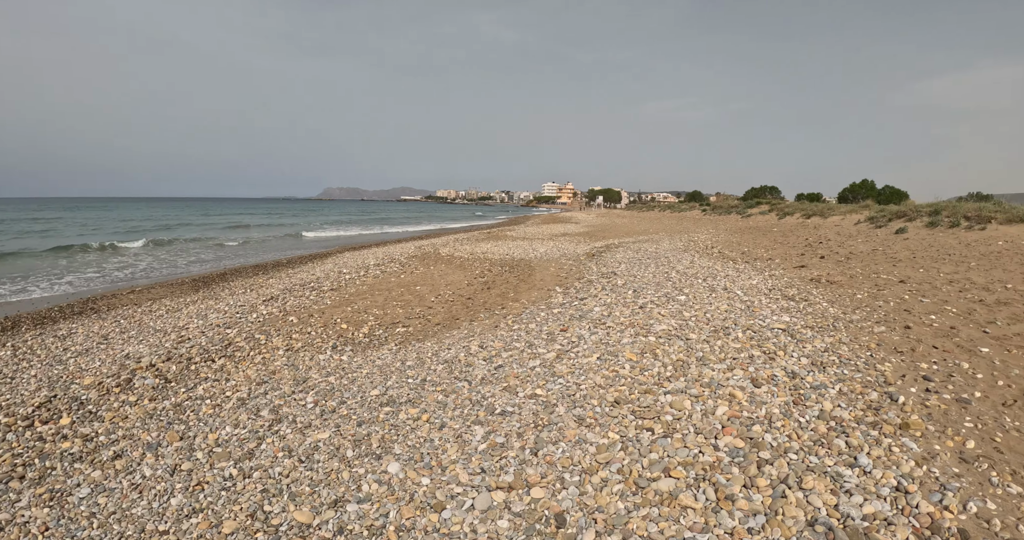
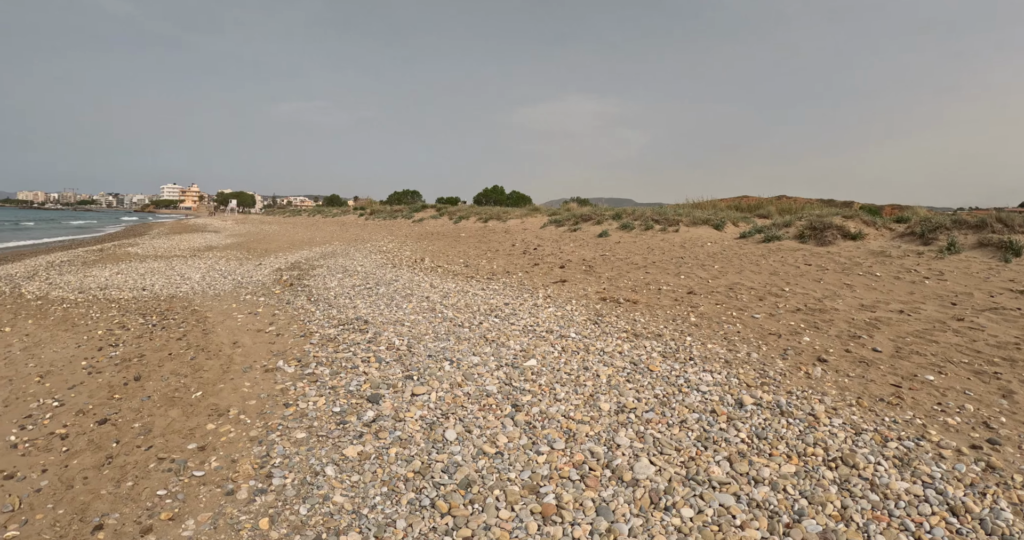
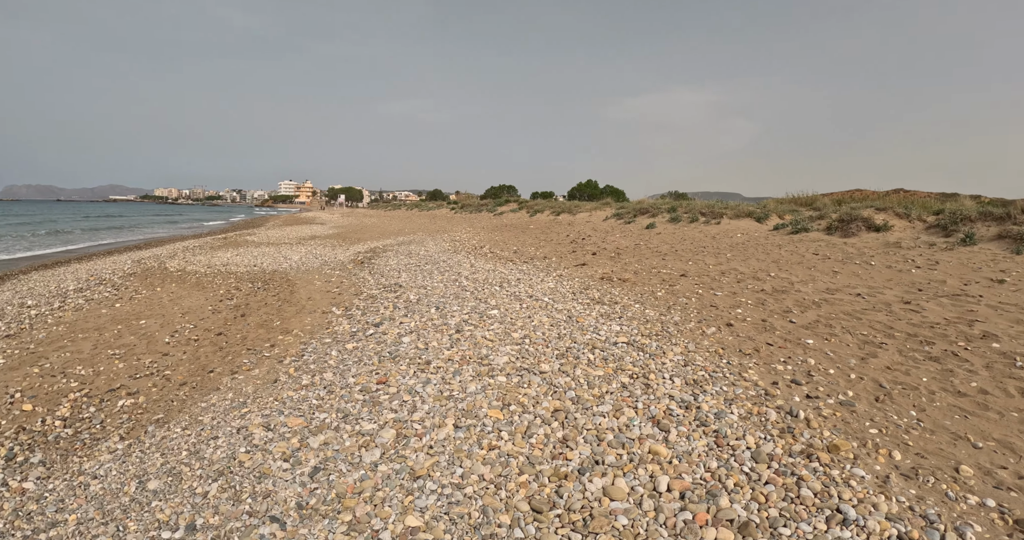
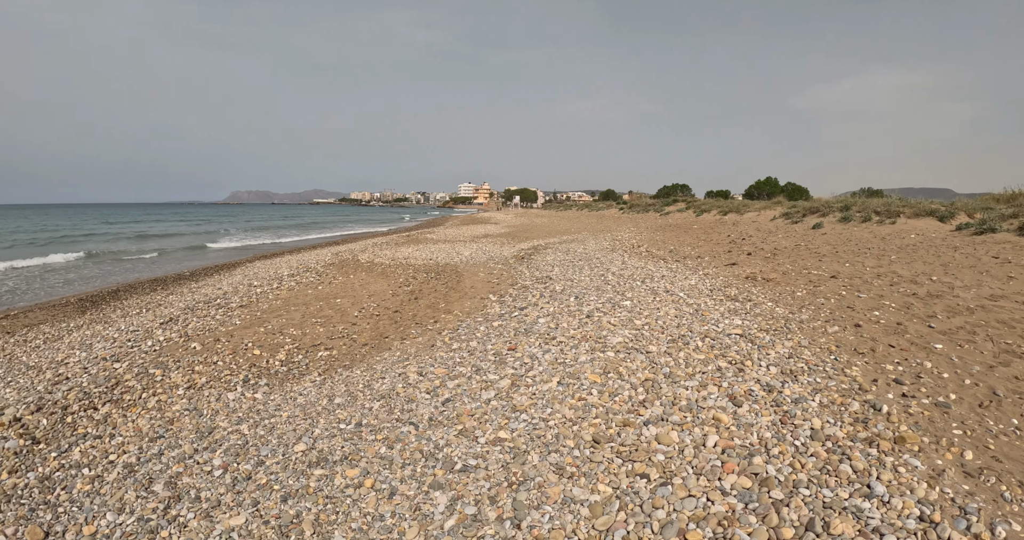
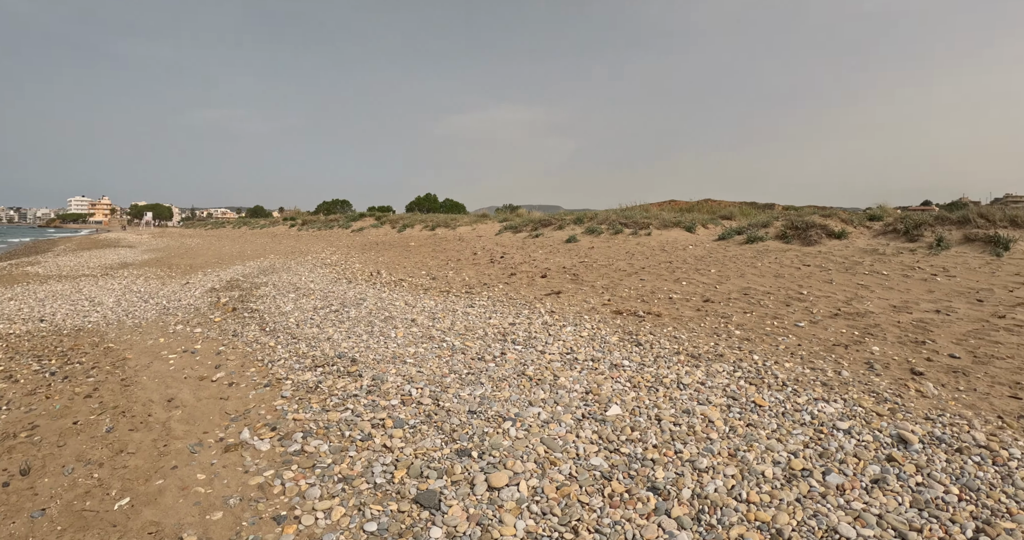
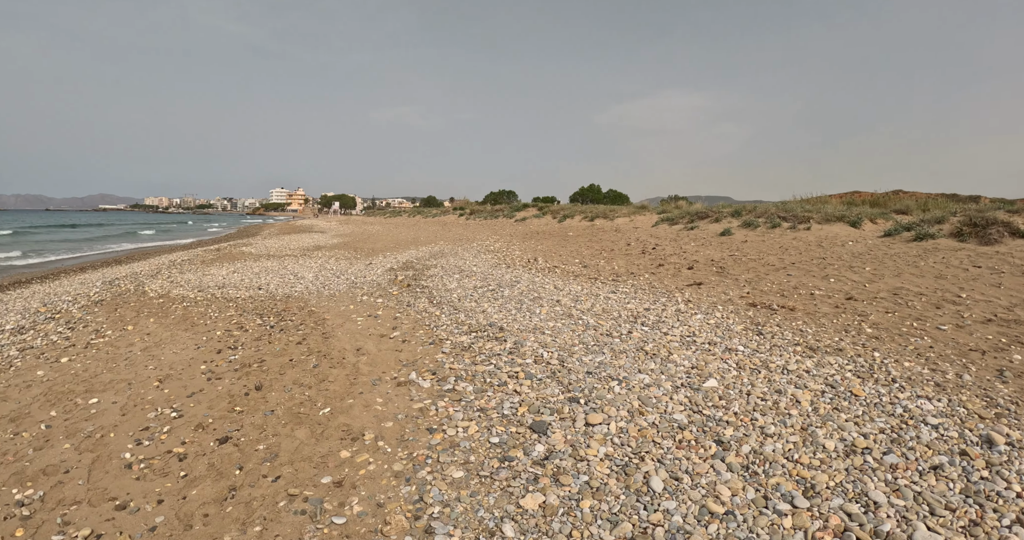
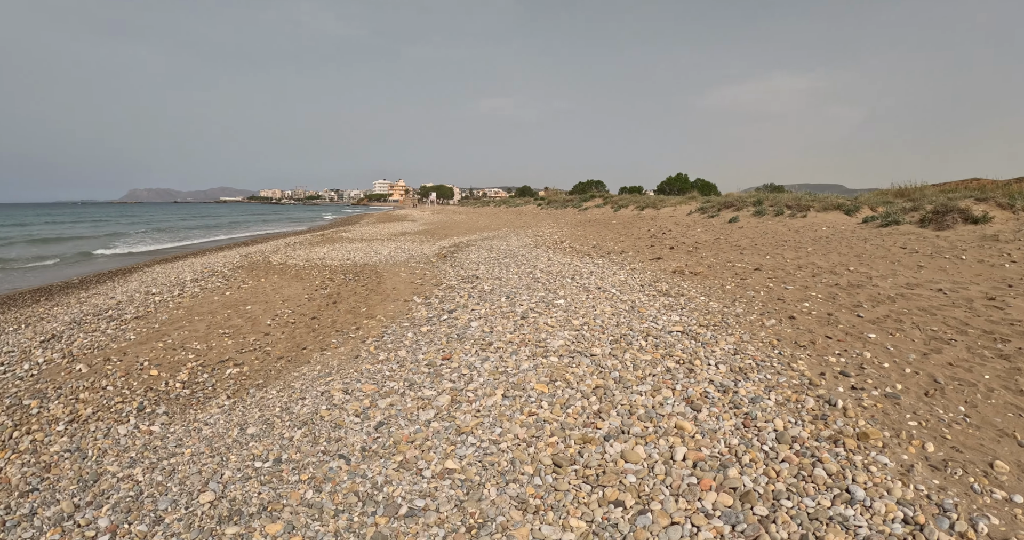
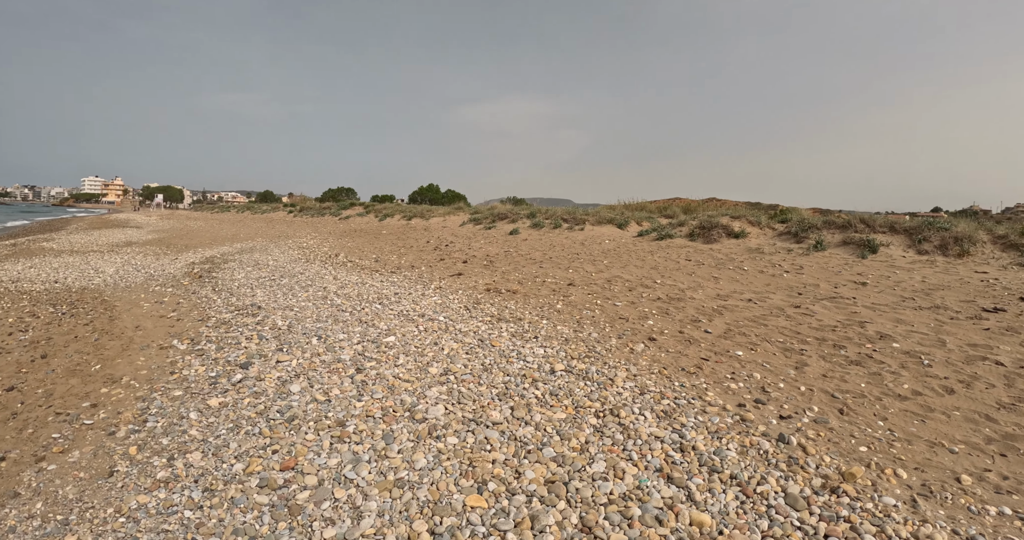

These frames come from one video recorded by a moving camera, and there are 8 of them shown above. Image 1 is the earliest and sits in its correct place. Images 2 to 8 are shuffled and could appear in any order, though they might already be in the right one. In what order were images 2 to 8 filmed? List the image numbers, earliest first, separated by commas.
4, 7, 3, 8, 2, 6, 5
